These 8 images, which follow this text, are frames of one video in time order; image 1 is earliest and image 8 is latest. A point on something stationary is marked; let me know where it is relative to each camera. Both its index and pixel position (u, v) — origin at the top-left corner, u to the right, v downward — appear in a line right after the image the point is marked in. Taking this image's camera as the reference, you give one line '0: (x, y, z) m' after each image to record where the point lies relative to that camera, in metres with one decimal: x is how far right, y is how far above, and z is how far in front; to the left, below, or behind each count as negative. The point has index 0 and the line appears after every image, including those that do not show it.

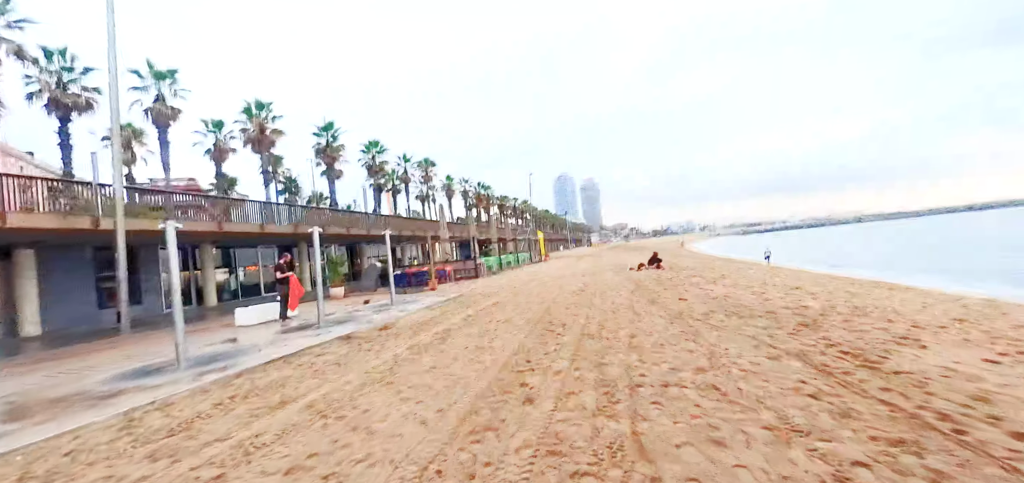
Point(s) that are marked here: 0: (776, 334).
0: (+4.2, -1.5, +6.3) m
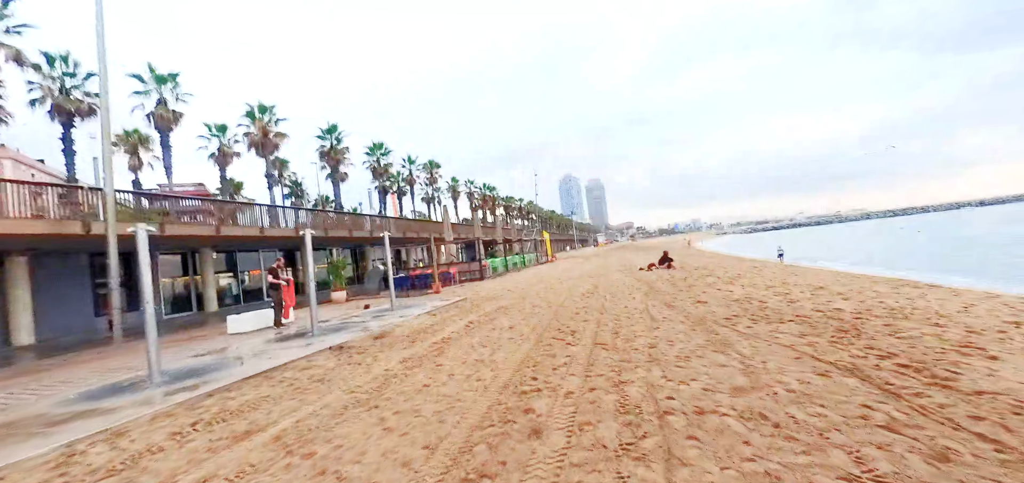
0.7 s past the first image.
0: (+4.2, -1.4, +5.5) m
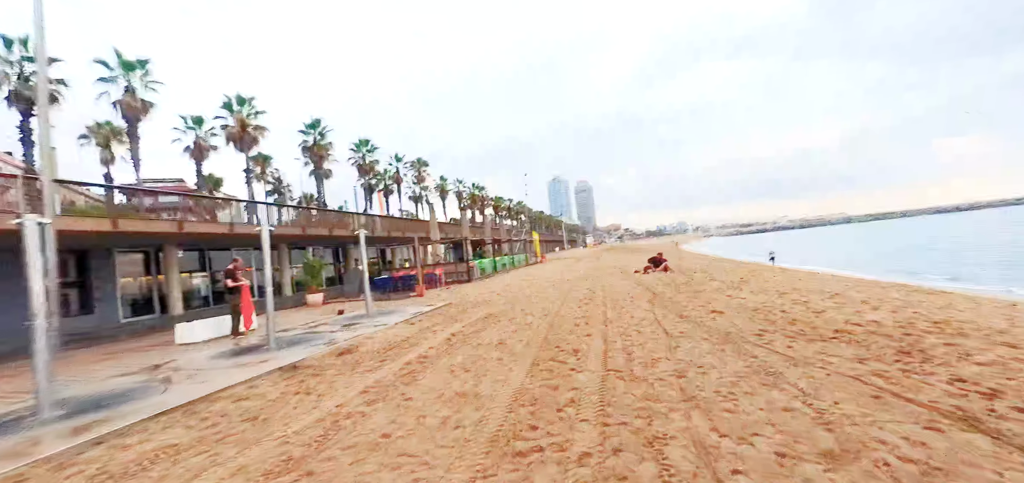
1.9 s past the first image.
0: (+4.1, -1.5, +4.4) m
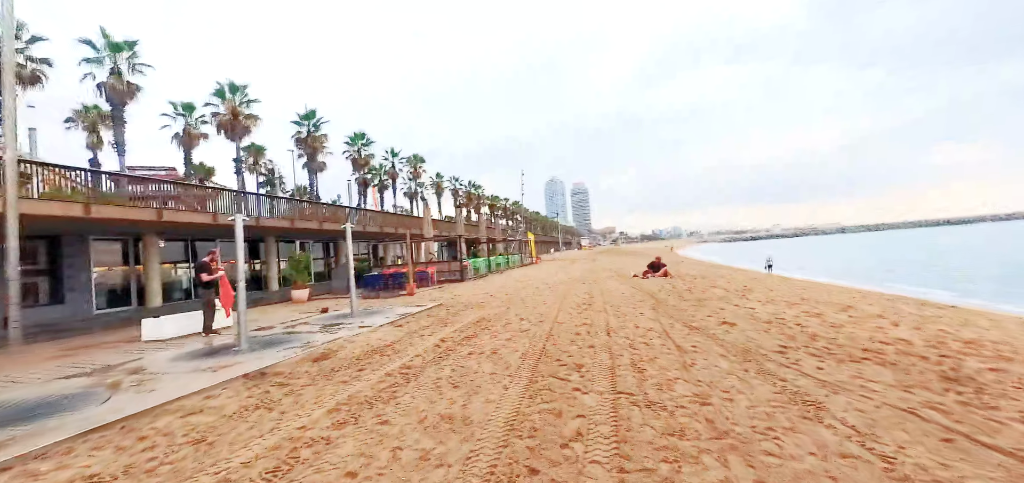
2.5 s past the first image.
0: (+4.1, -1.6, +3.8) m
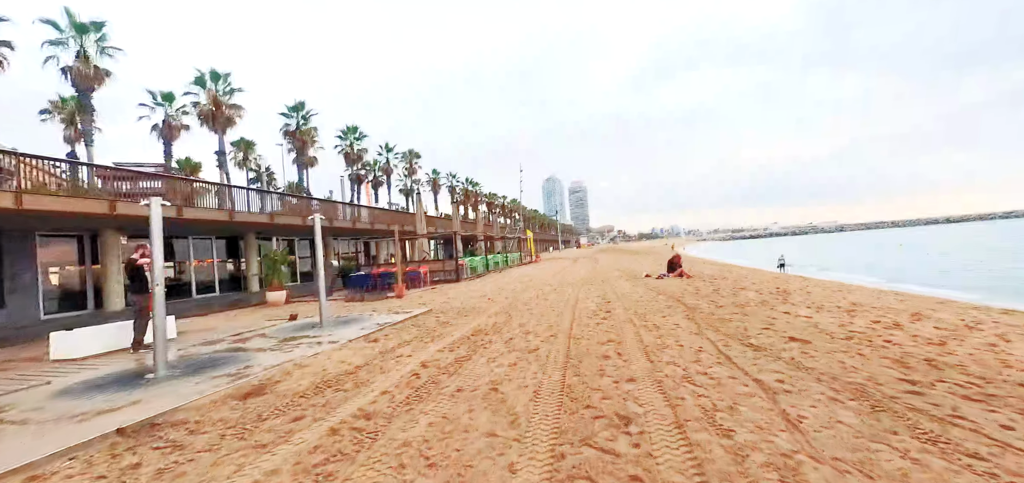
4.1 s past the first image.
0: (+4.2, -1.5, +2.0) m
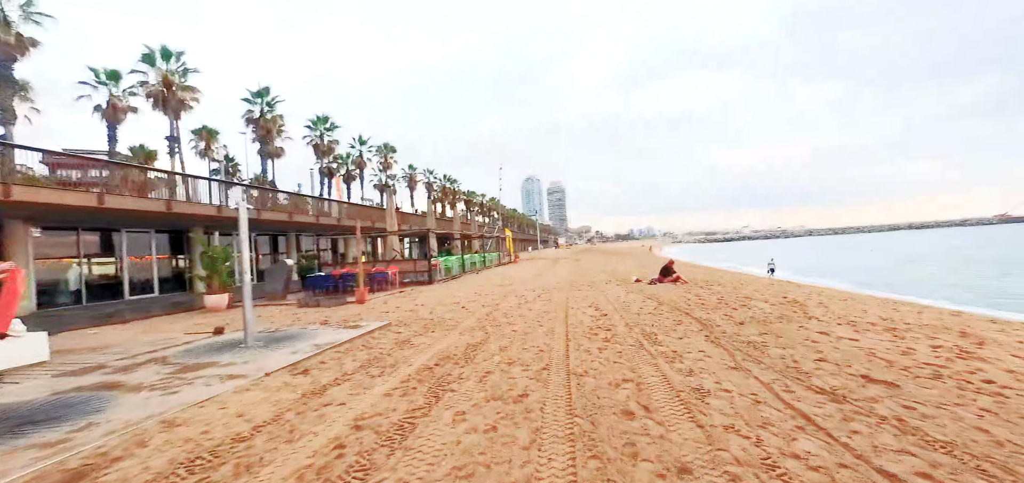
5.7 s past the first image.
0: (+4.2, -1.5, +0.4) m
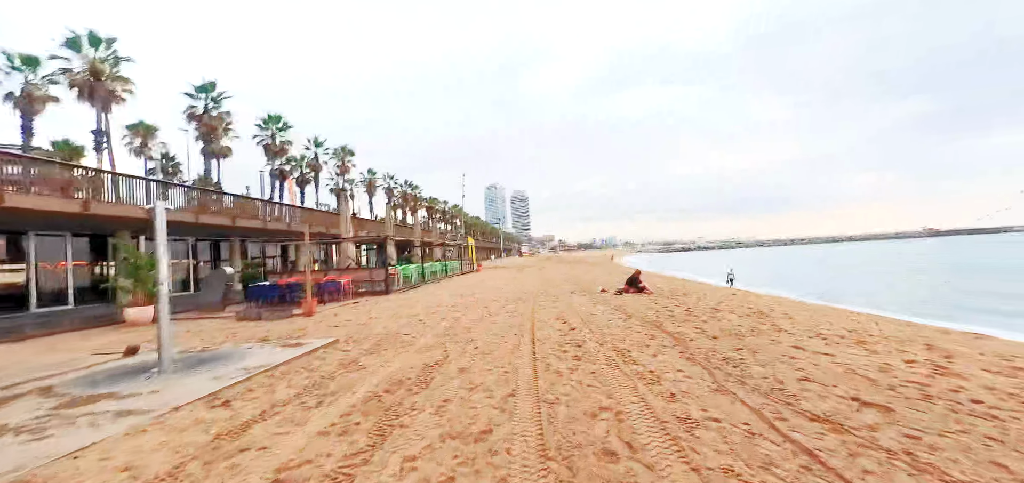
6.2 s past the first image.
0: (+4.2, -1.6, +0.1) m
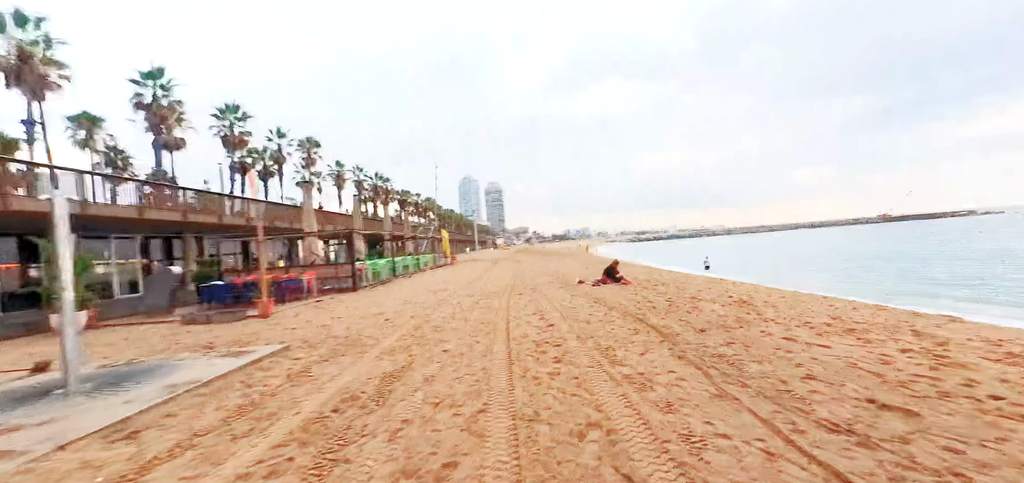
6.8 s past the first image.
0: (+4.1, -1.5, -0.3) m
